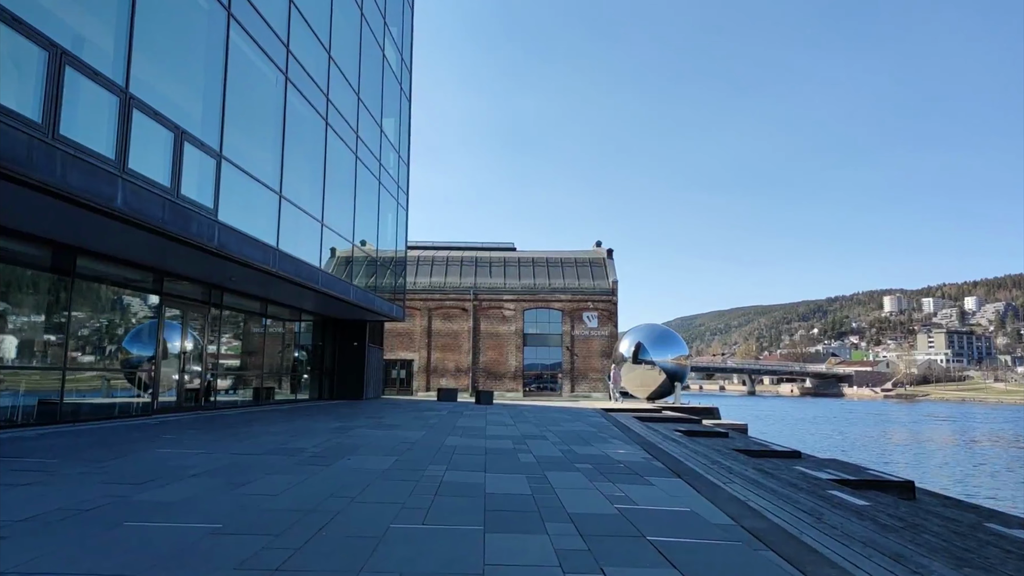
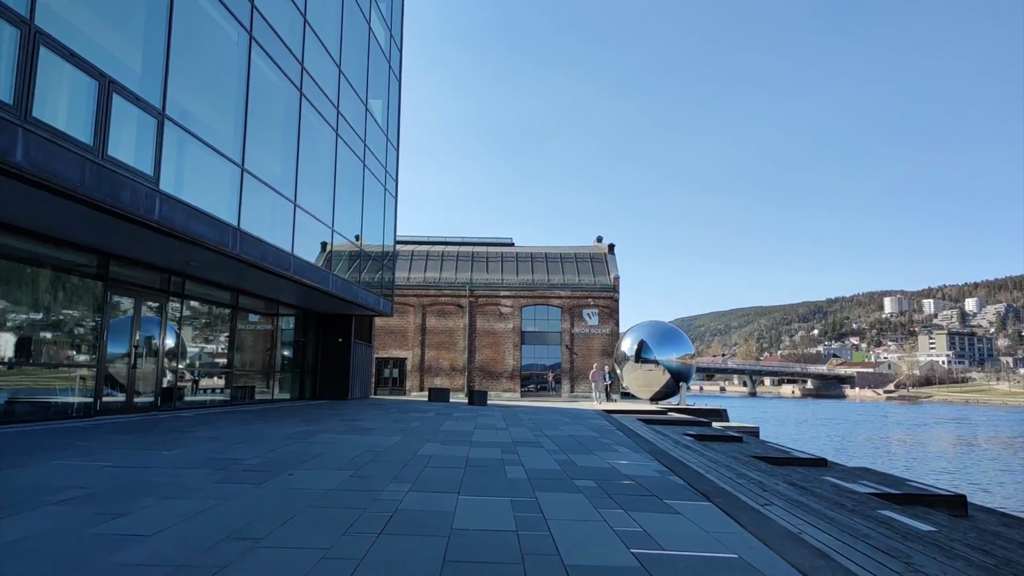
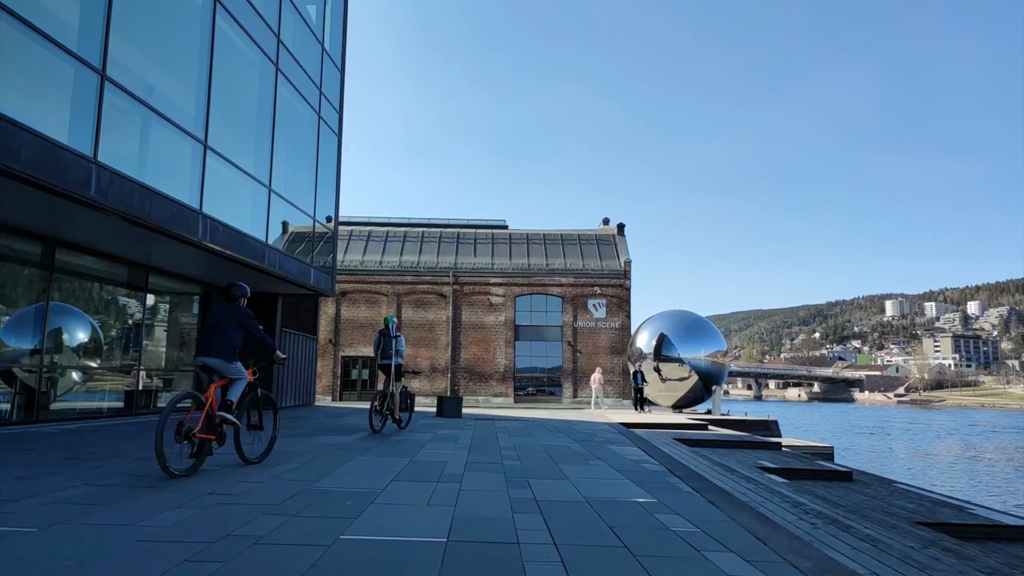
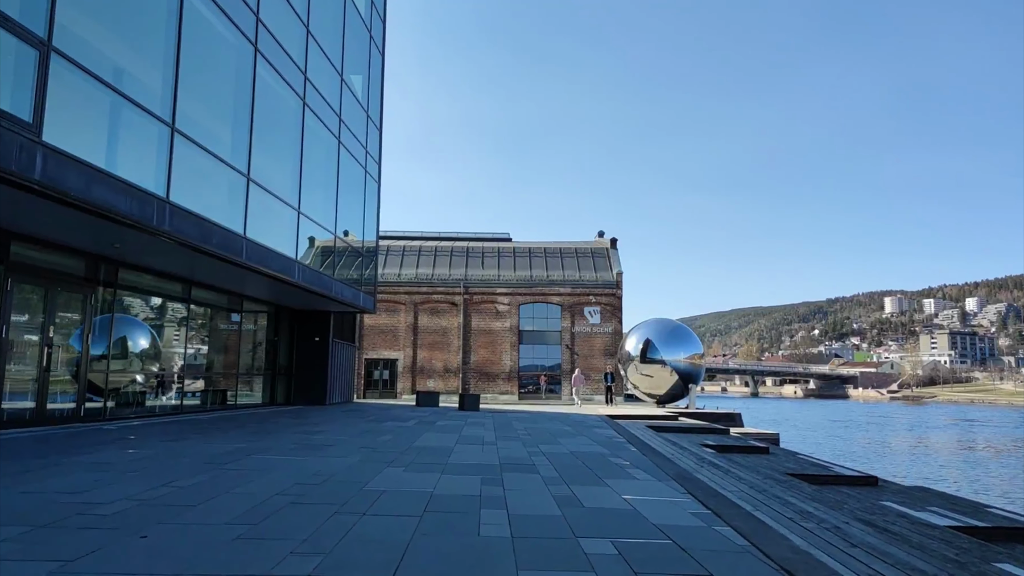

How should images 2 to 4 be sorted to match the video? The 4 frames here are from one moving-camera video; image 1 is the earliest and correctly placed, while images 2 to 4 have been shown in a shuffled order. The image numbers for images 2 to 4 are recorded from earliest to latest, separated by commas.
2, 4, 3
